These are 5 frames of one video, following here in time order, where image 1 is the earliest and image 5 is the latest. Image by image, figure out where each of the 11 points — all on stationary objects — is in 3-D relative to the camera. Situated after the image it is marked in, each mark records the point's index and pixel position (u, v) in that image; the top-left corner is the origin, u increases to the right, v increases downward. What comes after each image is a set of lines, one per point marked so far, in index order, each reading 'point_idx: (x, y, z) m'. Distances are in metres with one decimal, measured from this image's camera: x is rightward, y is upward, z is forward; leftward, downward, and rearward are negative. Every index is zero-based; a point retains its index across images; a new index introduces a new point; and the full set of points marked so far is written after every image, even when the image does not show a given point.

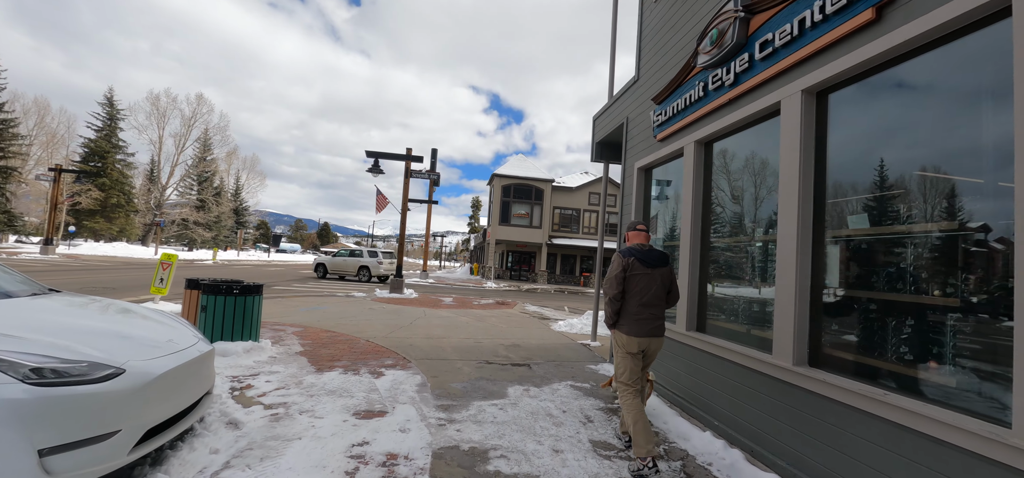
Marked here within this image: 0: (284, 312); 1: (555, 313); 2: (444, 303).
0: (-5.3, -1.7, +9.1) m
1: (+1.5, -2.6, +13.5) m
2: (-2.3, -2.2, +13.3) m
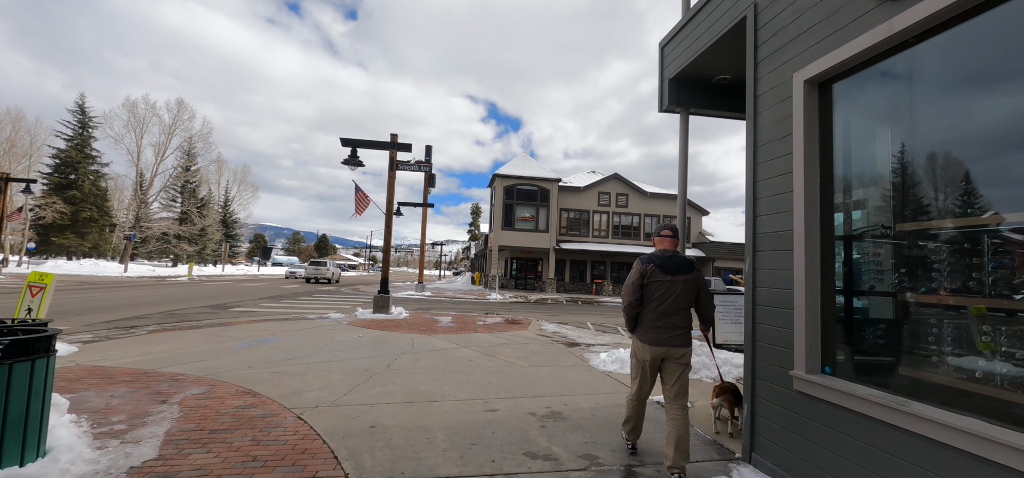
0: (-4.9, -1.9, +6.4) m
1: (+1.8, -2.7, +10.8) m
2: (-1.9, -2.3, +10.6) m
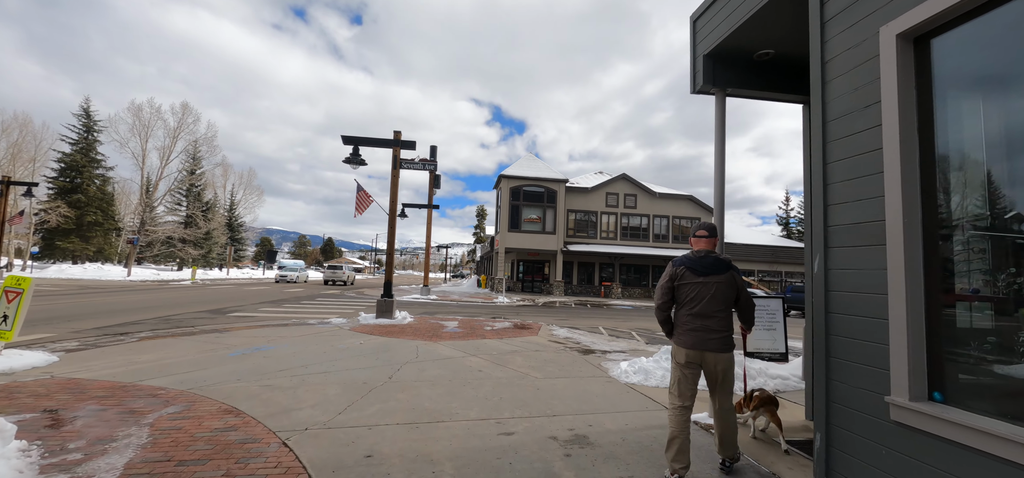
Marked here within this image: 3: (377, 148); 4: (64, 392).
0: (-4.7, -1.9, +5.9) m
1: (+2.1, -2.7, +10.2) m
2: (-1.6, -2.3, +10.1) m
3: (-3.8, +2.6, +11.1) m
4: (-5.1, -1.7, +4.4) m
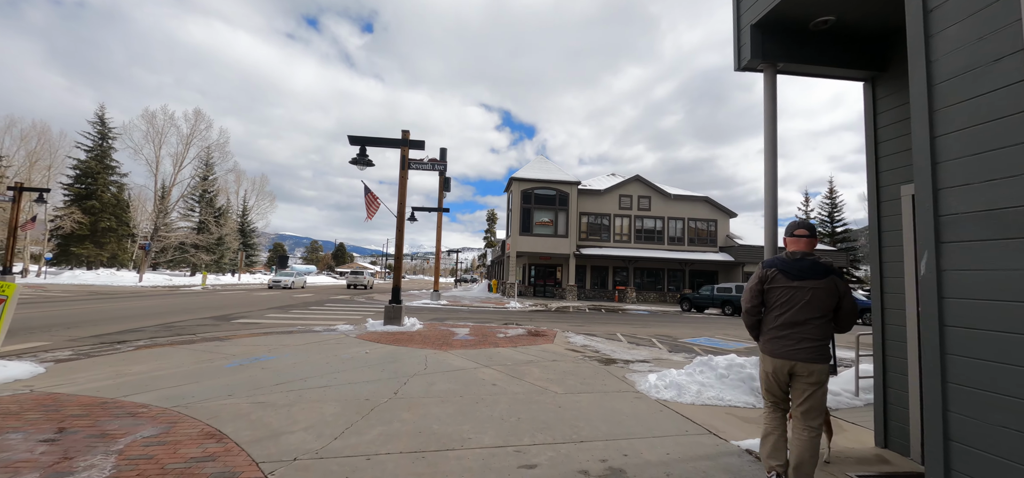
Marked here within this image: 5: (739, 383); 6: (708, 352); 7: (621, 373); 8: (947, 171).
0: (-4.5, -1.9, +5.5) m
1: (+2.4, -2.7, +9.6) m
2: (-1.3, -2.4, +9.6) m
3: (-3.4, +2.5, +10.7) m
4: (-4.9, -1.7, +4.0) m
5: (+3.1, -2.0, +5.5) m
6: (+5.6, -3.2, +11.2) m
7: (+1.9, -2.3, +6.9) m
8: (+2.3, +0.4, +2.1) m
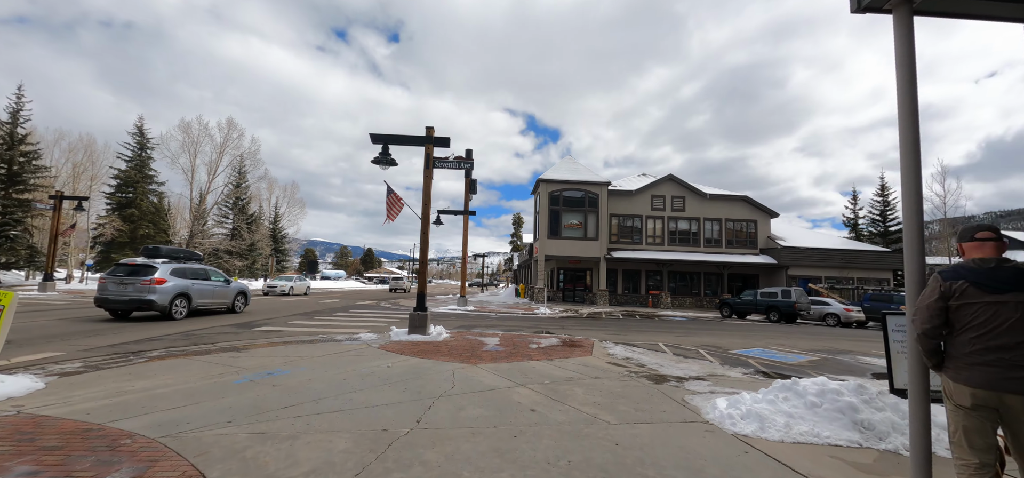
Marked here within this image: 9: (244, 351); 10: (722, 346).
0: (-4.0, -1.9, +5.0) m
1: (+3.2, -2.7, +8.6) m
2: (-0.5, -2.4, +8.8) m
3: (-2.6, +2.4, +10.1) m
4: (-4.4, -1.8, +3.5) m
5: (+3.6, -2.0, +4.4) m
6: (+6.4, -3.2, +10.0) m
7: (+2.5, -2.3, +5.9) m
8: (+2.6, +0.4, +1.2) m
9: (-5.2, -2.2, +7.7) m
10: (+6.7, -3.4, +12.5) m
